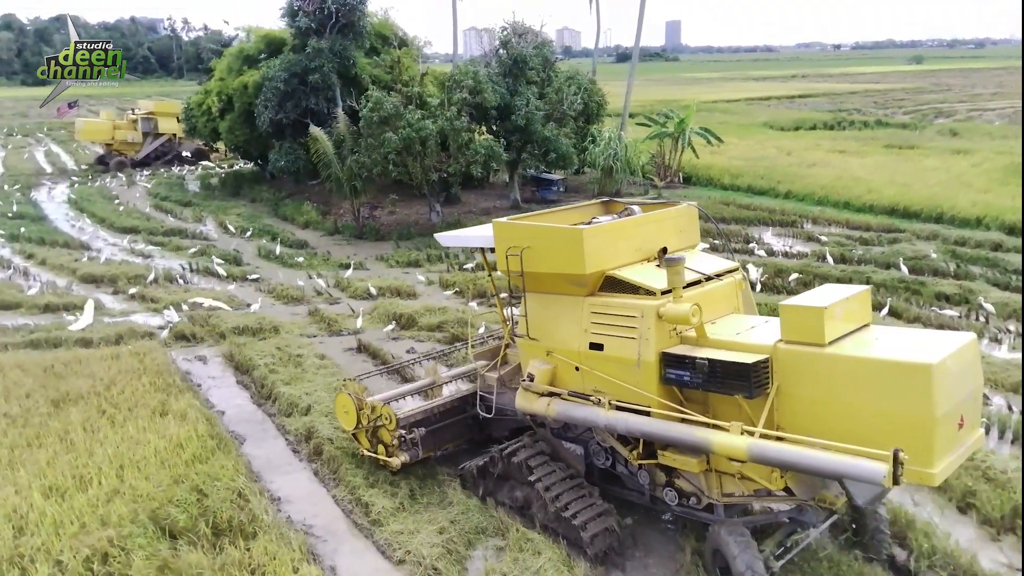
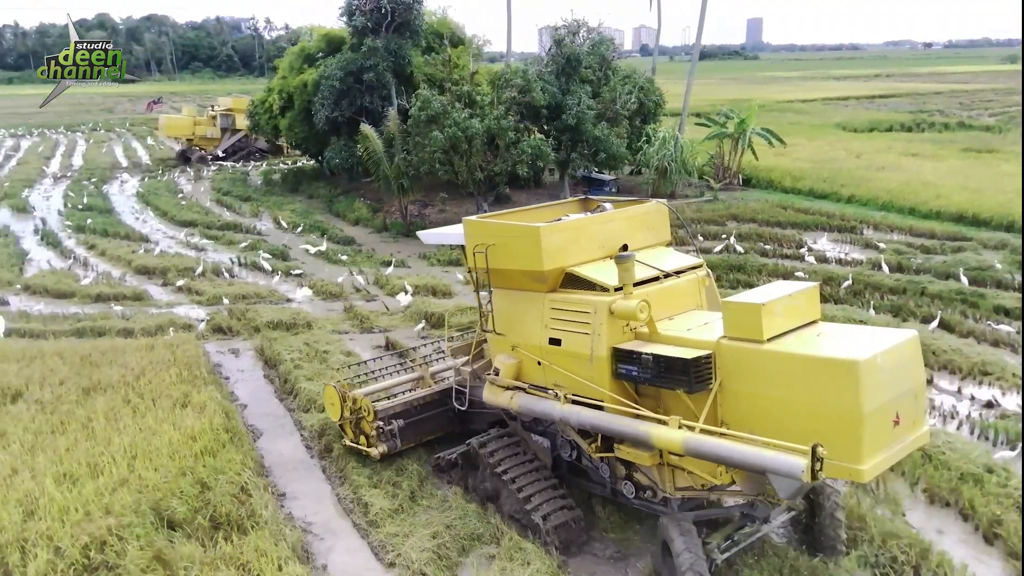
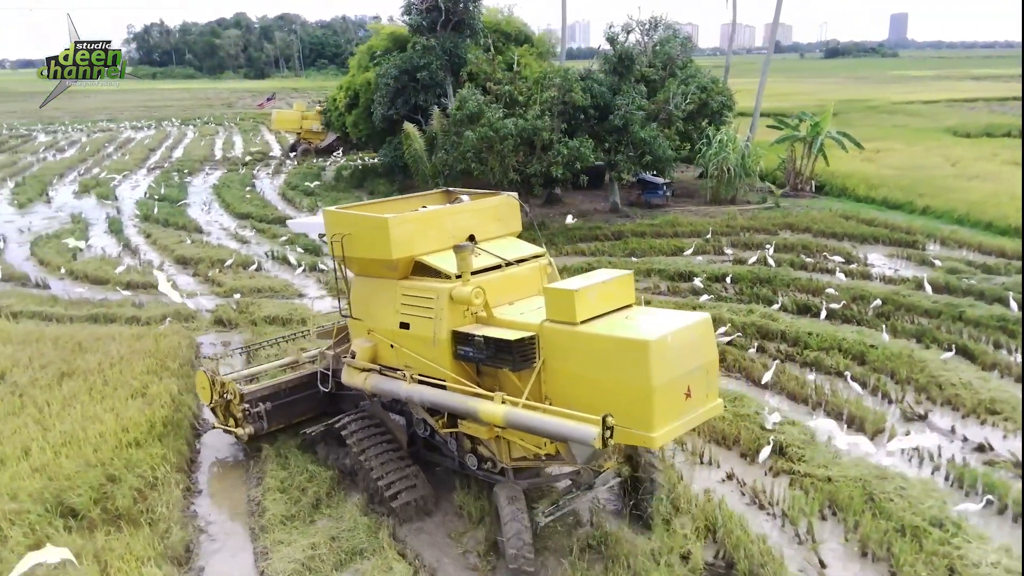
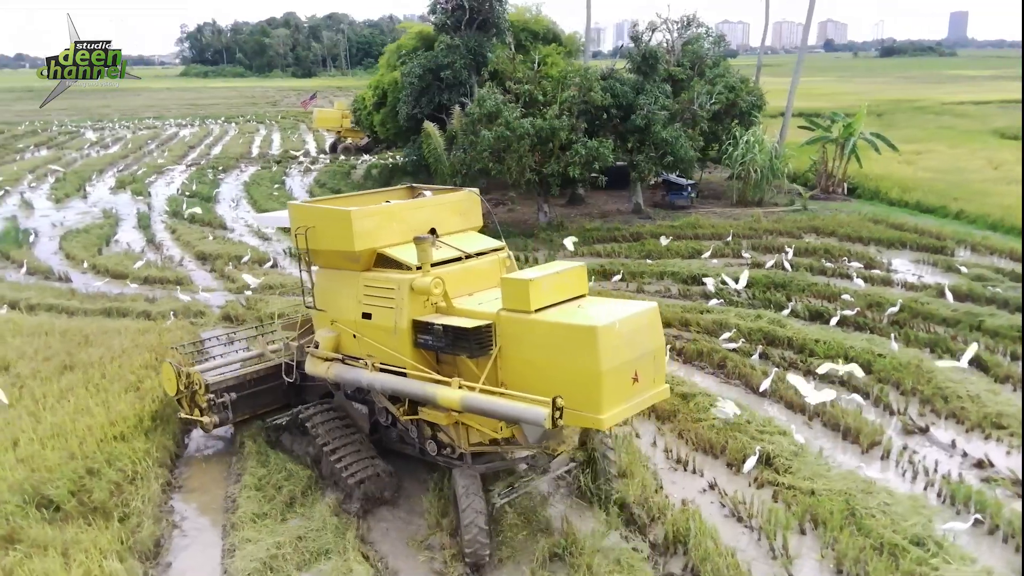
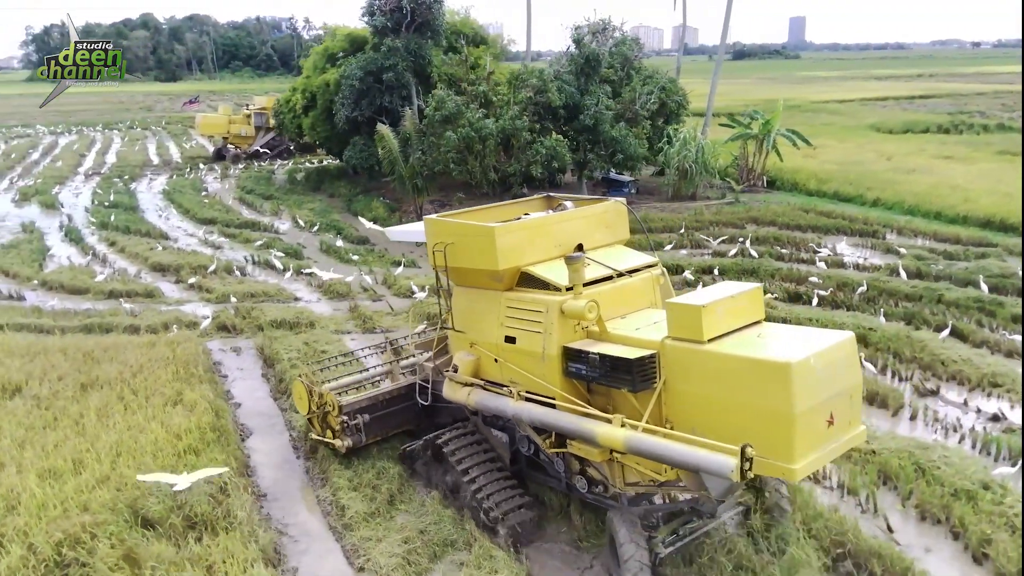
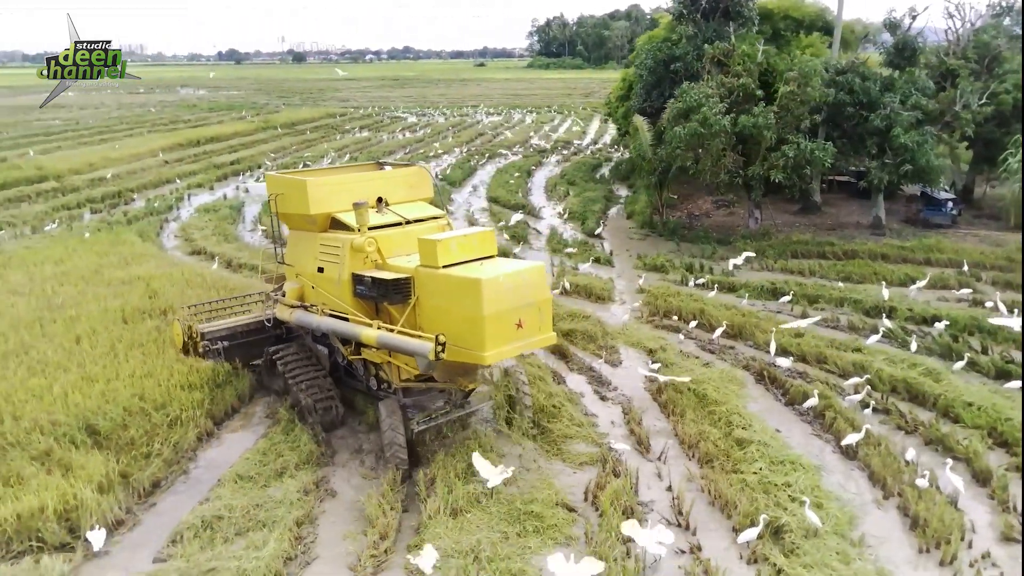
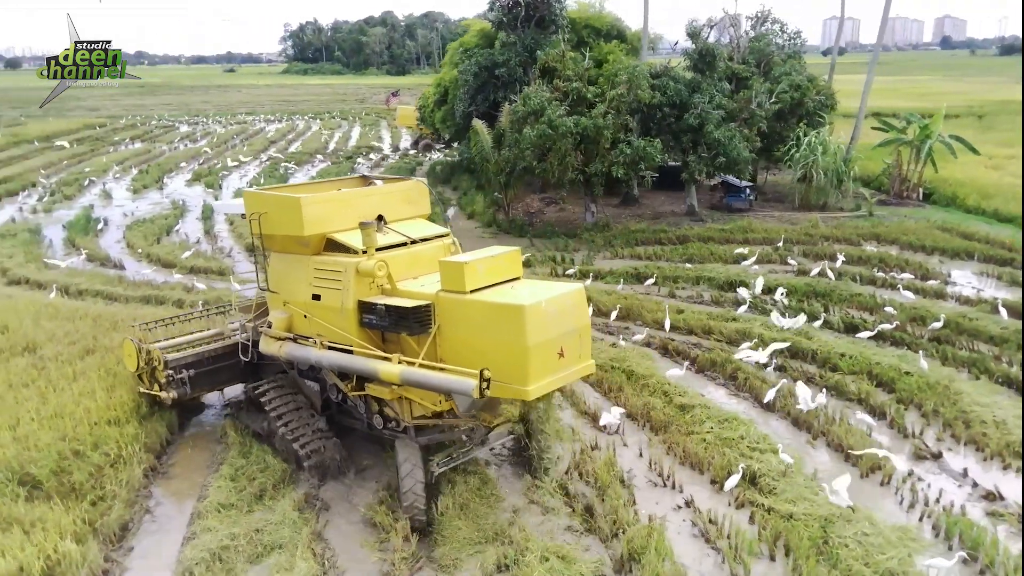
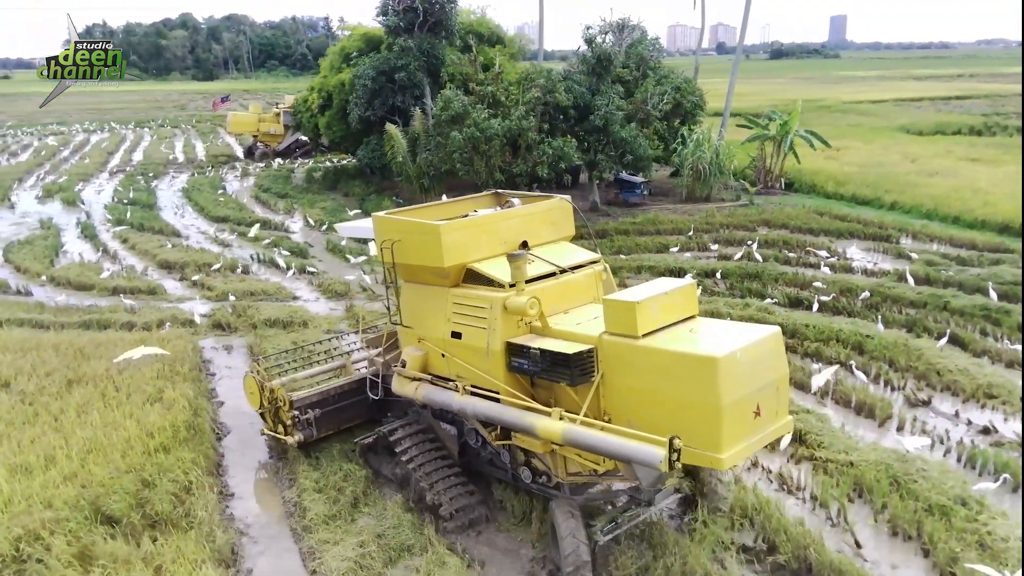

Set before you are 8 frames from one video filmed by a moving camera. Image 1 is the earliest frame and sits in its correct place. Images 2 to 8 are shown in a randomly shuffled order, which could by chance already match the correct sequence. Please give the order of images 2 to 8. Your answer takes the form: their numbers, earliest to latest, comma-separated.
2, 5, 8, 3, 4, 7, 6
